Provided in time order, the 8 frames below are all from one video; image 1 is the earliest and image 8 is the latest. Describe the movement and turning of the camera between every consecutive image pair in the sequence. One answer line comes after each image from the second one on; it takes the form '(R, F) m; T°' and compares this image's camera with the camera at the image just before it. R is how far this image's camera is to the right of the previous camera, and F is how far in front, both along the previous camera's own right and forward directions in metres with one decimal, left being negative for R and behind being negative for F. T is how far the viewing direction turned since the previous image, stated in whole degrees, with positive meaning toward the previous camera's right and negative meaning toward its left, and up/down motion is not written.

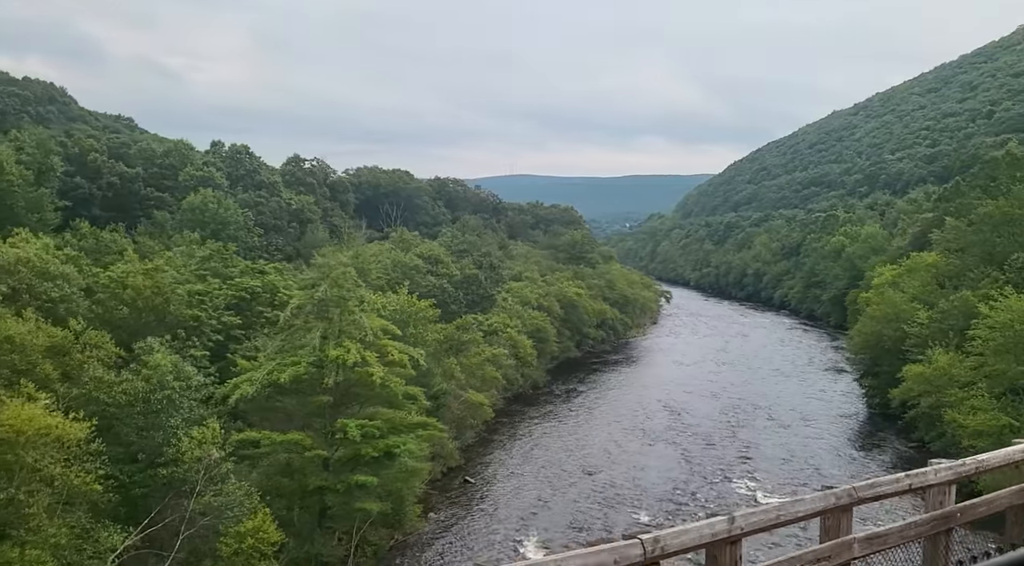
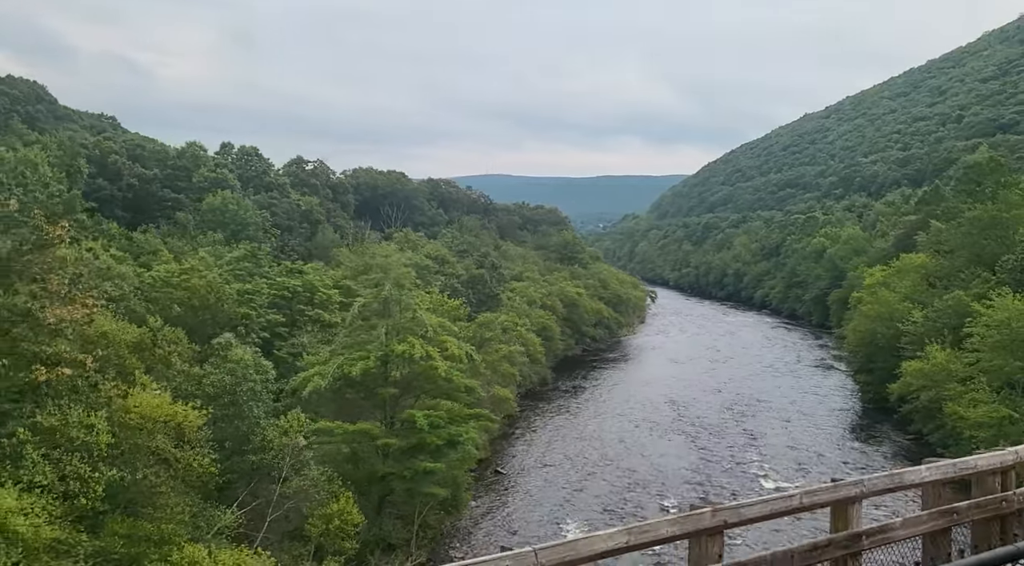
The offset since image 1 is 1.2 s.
(-1.9, -1.3) m; +2°
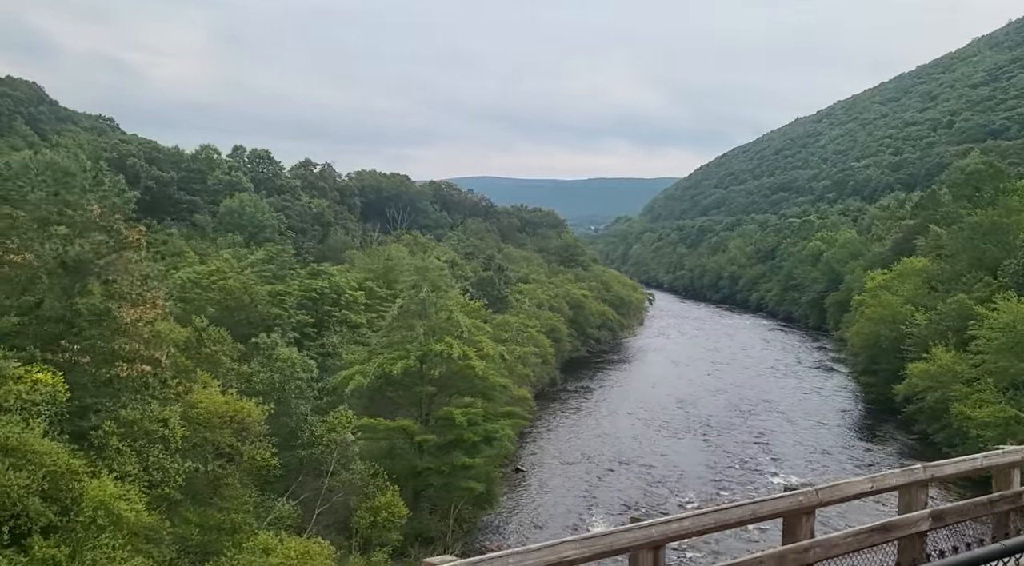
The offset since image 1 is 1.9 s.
(-1.1, -0.8) m; +1°
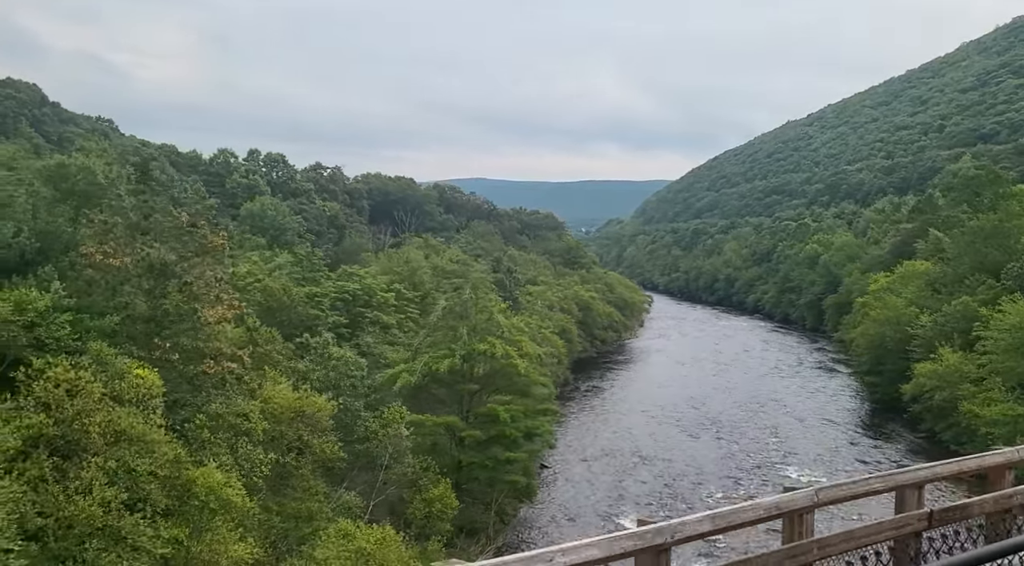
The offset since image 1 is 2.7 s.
(-1.3, -0.9) m; +1°
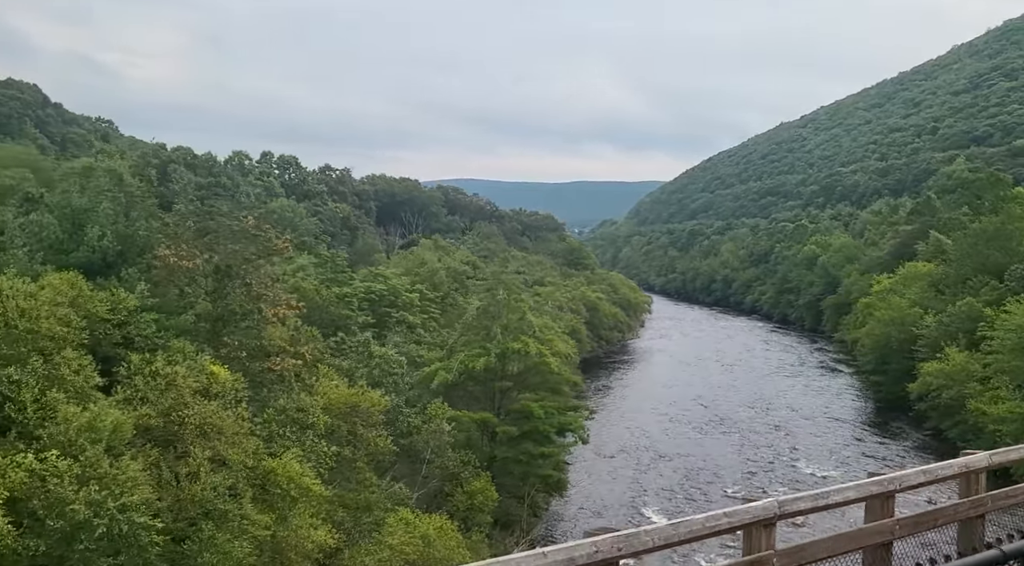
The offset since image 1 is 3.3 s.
(-1.1, -0.8) m; +1°
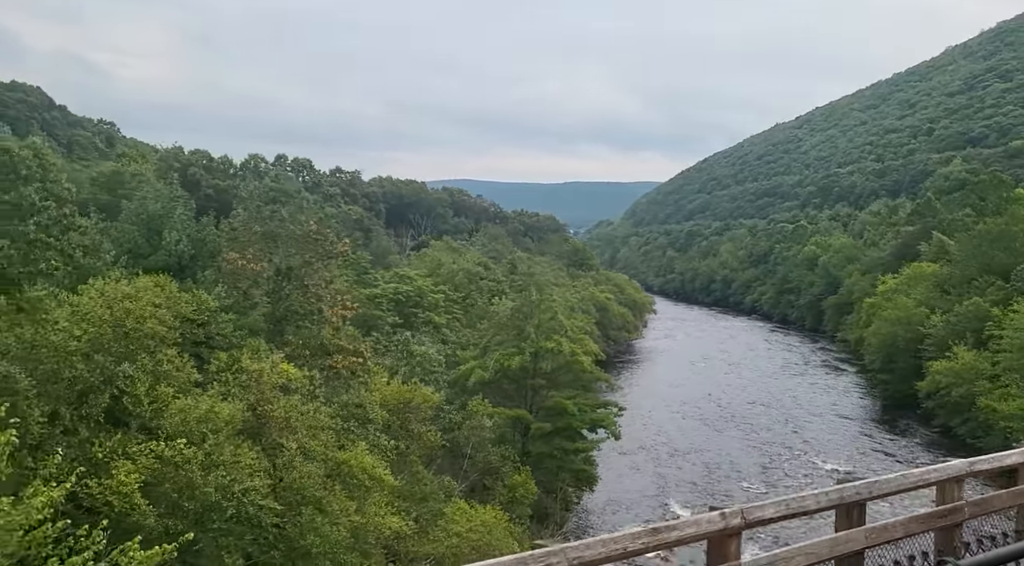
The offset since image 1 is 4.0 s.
(-1.1, -0.8) m; 0°
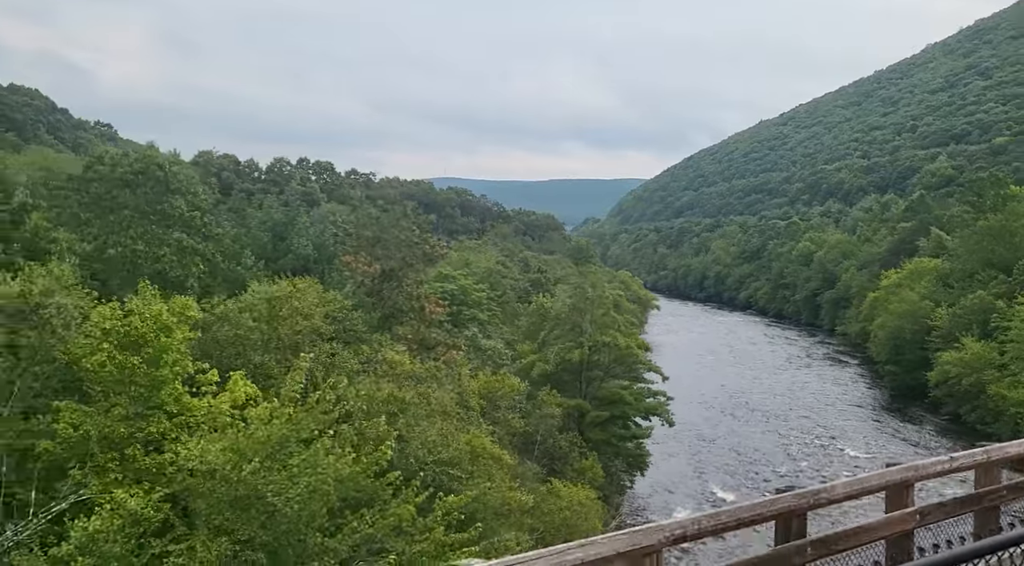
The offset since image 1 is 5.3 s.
(-2.2, -1.6) m; +1°
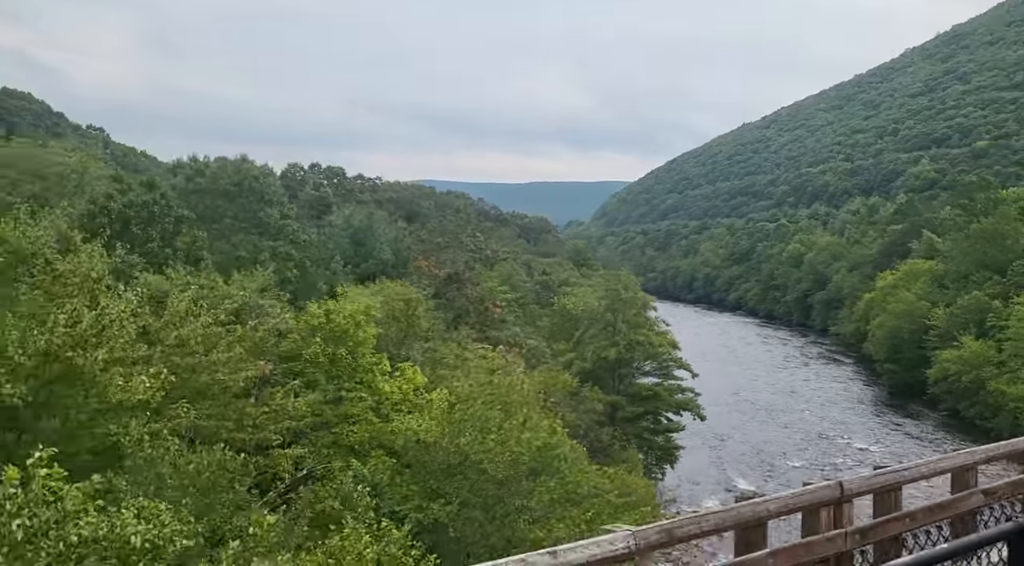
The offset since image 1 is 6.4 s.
(-1.7, -1.3) m; +1°
